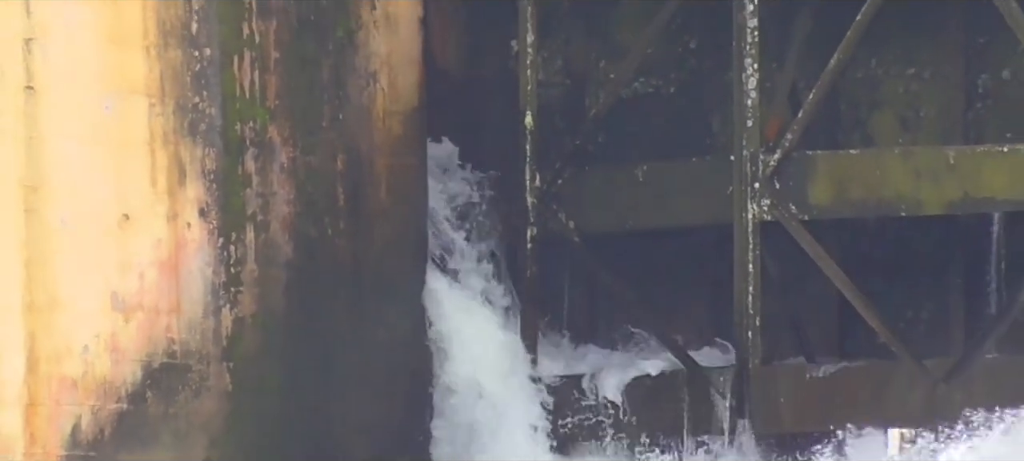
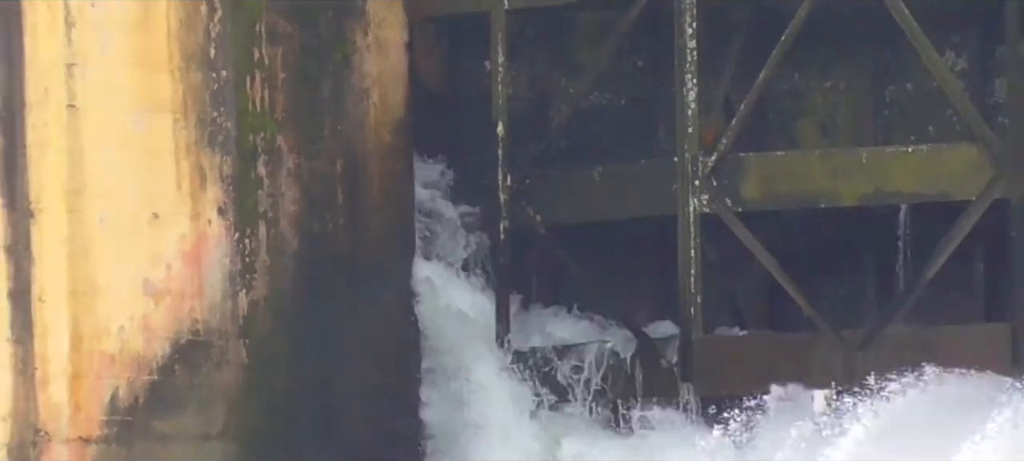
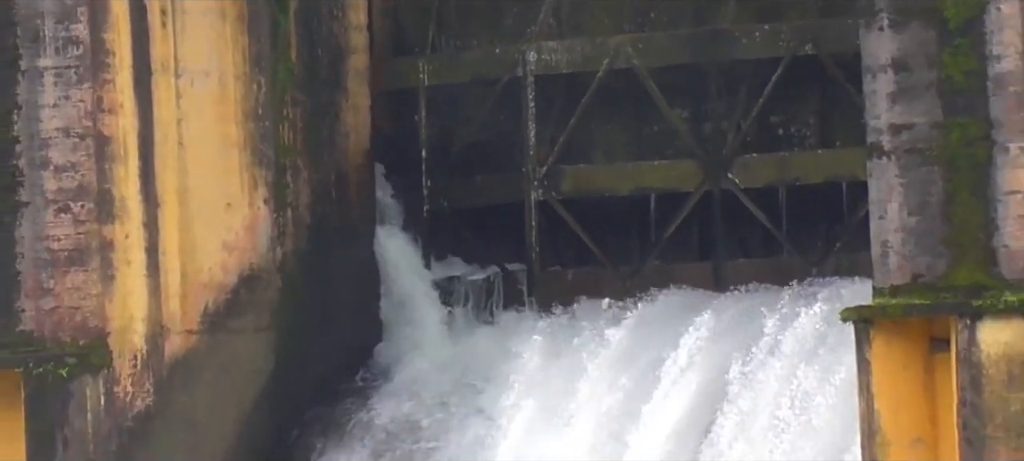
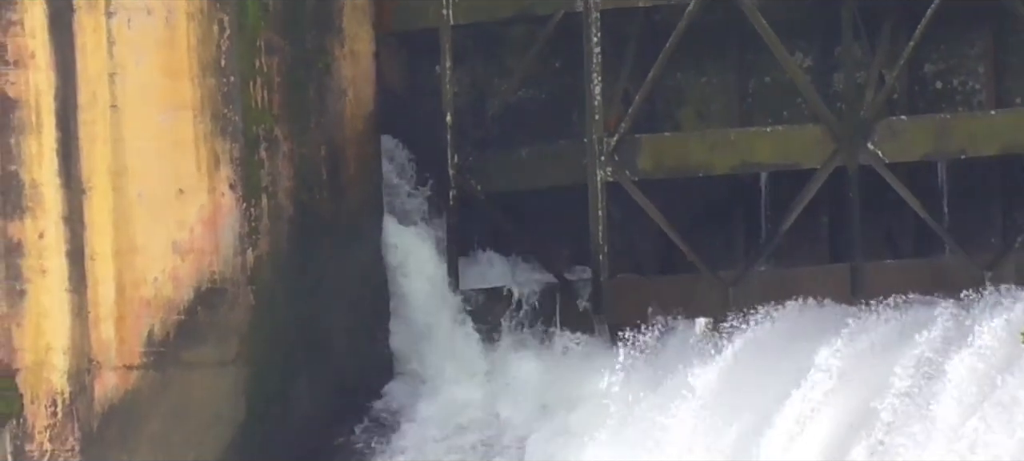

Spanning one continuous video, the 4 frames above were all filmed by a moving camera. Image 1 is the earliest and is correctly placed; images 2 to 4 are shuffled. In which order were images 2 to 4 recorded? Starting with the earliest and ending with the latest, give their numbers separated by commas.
2, 4, 3
